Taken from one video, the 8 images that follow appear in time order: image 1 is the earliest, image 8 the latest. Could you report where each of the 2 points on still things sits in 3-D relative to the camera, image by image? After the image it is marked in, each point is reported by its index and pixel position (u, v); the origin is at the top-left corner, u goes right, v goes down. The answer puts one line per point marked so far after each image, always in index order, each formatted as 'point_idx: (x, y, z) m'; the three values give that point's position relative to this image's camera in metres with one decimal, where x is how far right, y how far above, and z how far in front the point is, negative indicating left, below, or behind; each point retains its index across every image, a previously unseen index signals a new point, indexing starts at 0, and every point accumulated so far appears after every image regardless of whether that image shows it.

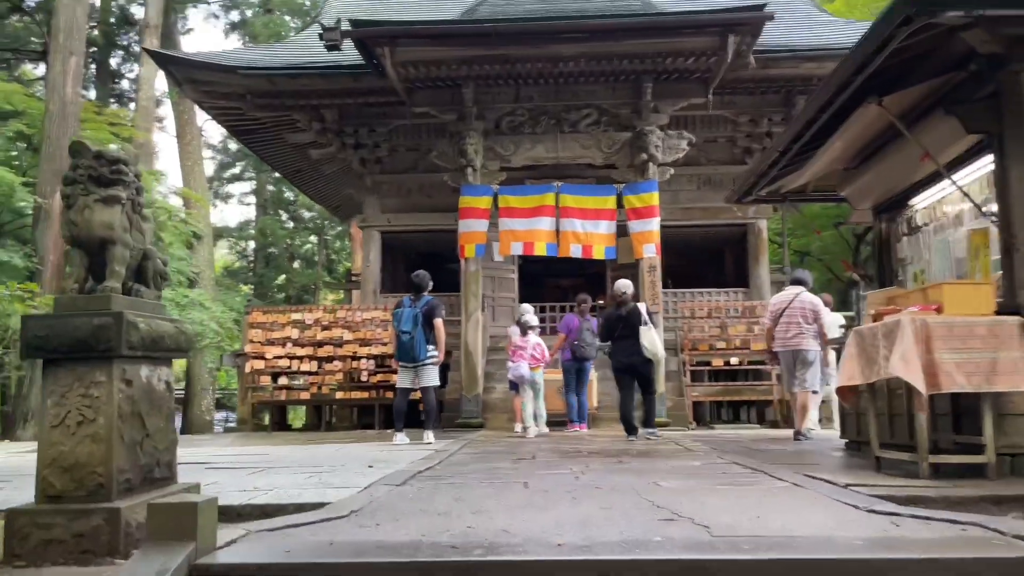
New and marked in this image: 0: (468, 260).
0: (-0.5, +0.3, +9.2) m
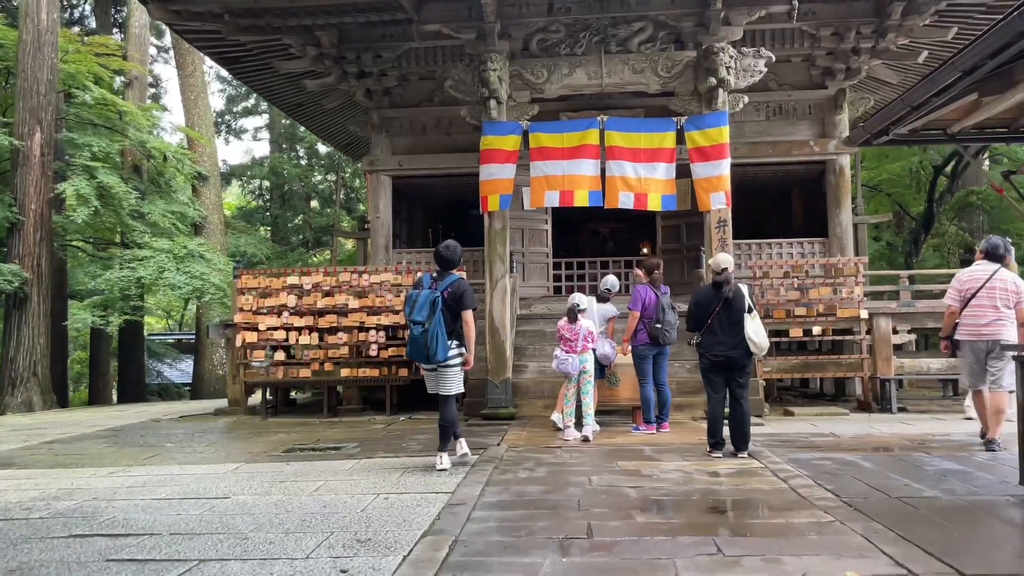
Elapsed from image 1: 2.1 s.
0: (-0.2, +0.7, +7.5) m
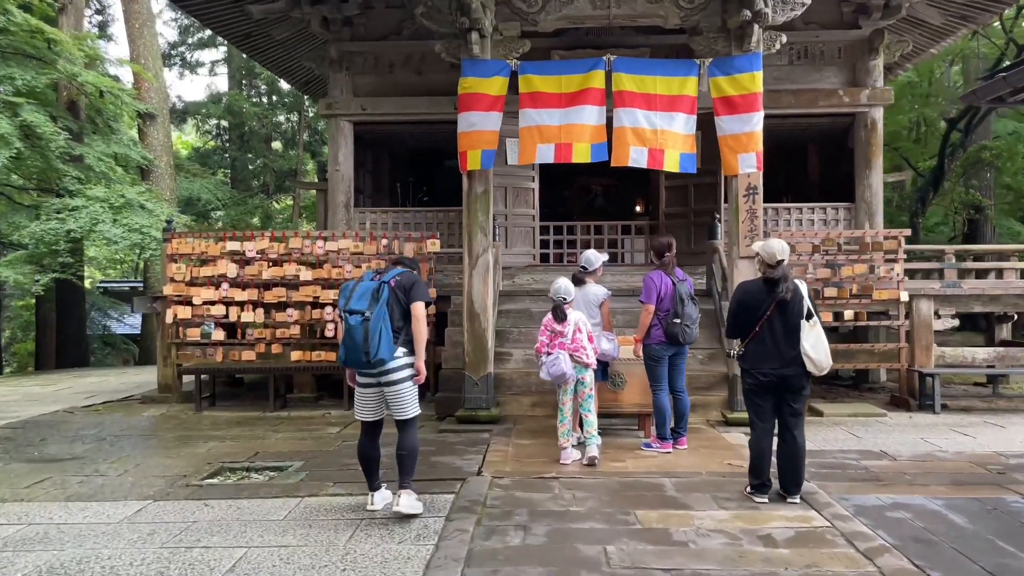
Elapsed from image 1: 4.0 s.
0: (-0.3, +0.8, +6.2) m
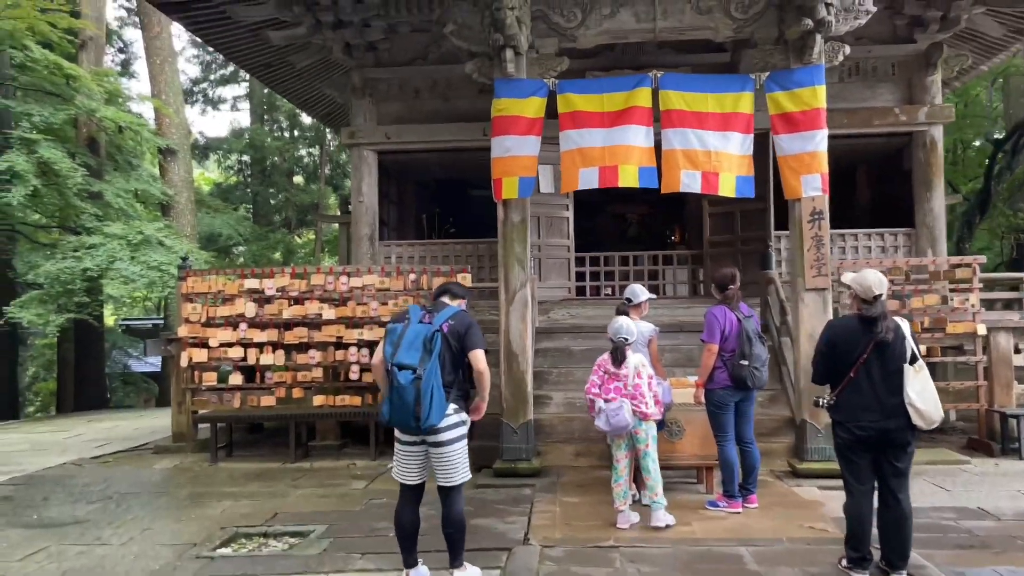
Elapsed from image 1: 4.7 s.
0: (0.0, +0.6, +5.7) m
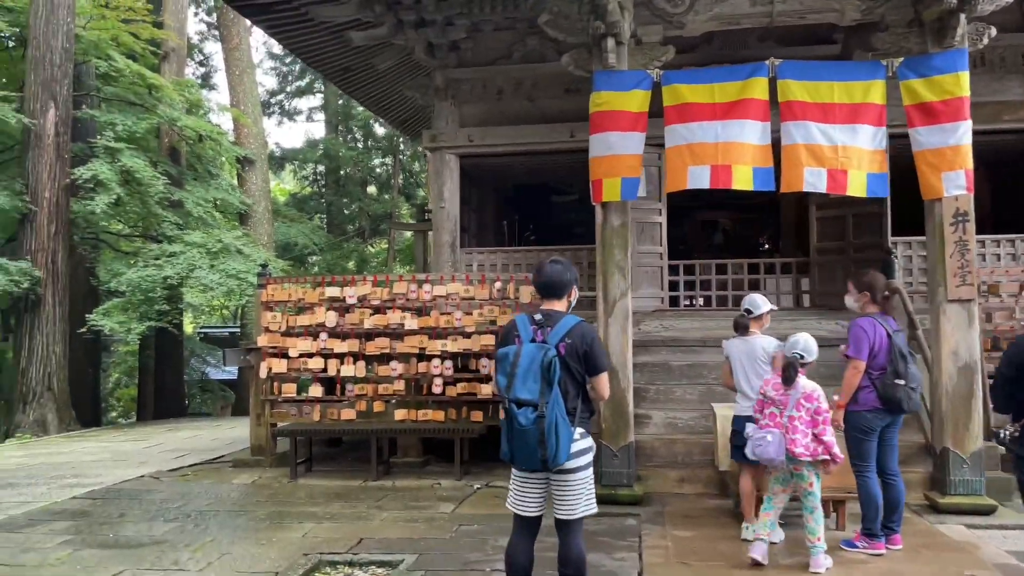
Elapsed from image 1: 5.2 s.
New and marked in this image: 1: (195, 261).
0: (+0.6, +0.5, +5.2) m
1: (-4.6, +0.4, +12.0) m
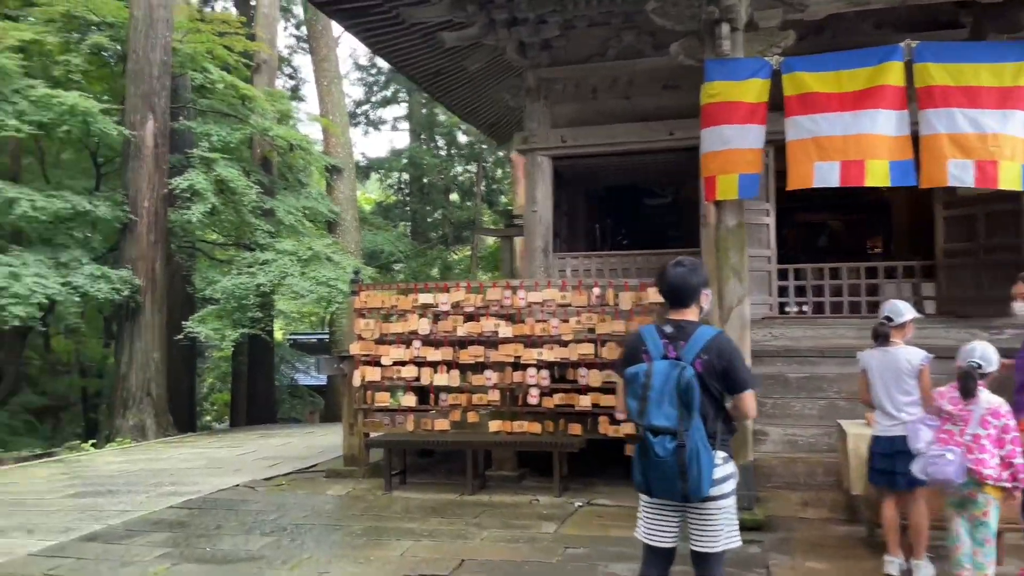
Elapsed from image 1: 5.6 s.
0: (+1.2, +0.5, +4.8) m
1: (-3.3, +0.3, +12.1) m
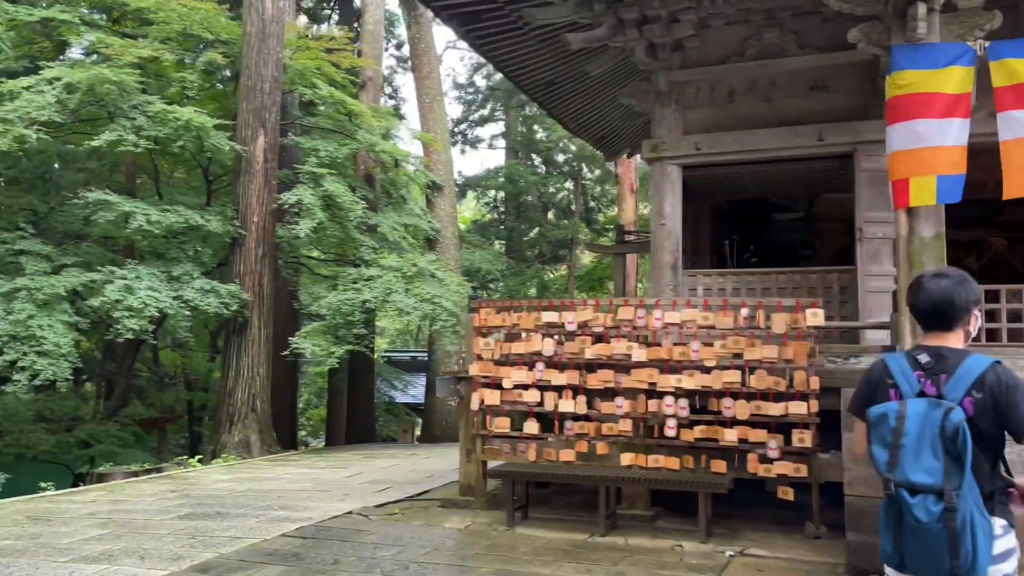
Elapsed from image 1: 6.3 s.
0: (+2.0, +0.4, +4.2) m
1: (-1.7, 0.0, +11.8) m
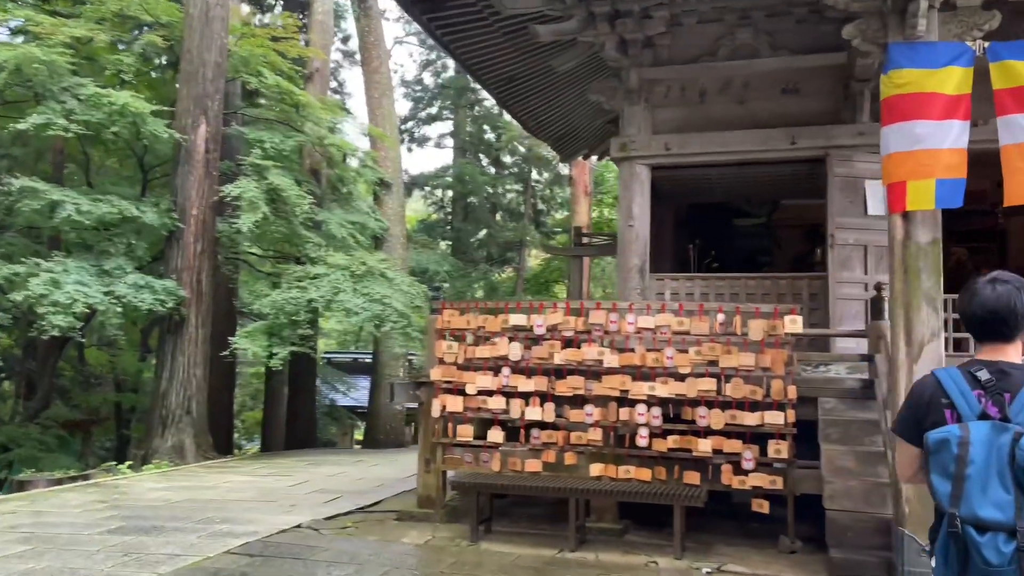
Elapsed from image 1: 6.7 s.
0: (+1.9, +0.3, +4.0) m
1: (-2.4, +0.1, +11.4) m
